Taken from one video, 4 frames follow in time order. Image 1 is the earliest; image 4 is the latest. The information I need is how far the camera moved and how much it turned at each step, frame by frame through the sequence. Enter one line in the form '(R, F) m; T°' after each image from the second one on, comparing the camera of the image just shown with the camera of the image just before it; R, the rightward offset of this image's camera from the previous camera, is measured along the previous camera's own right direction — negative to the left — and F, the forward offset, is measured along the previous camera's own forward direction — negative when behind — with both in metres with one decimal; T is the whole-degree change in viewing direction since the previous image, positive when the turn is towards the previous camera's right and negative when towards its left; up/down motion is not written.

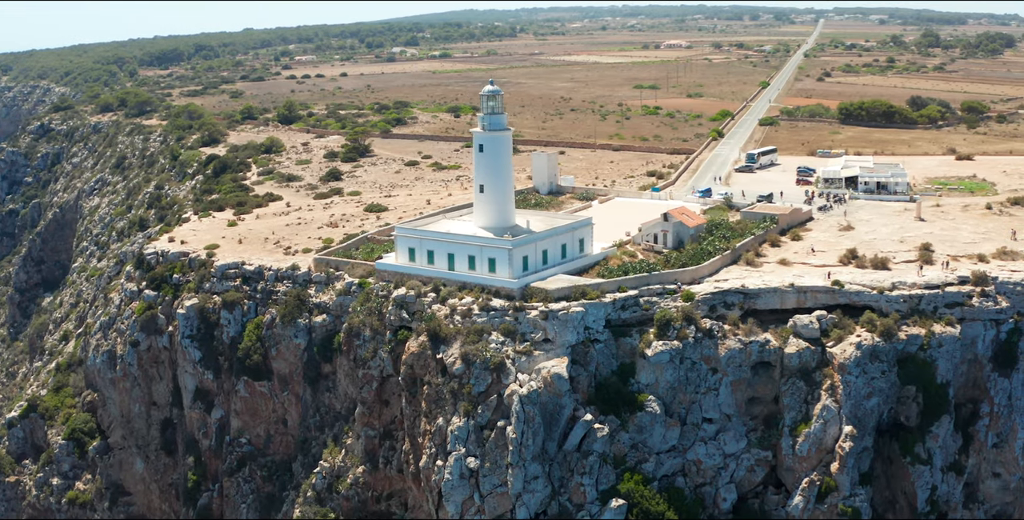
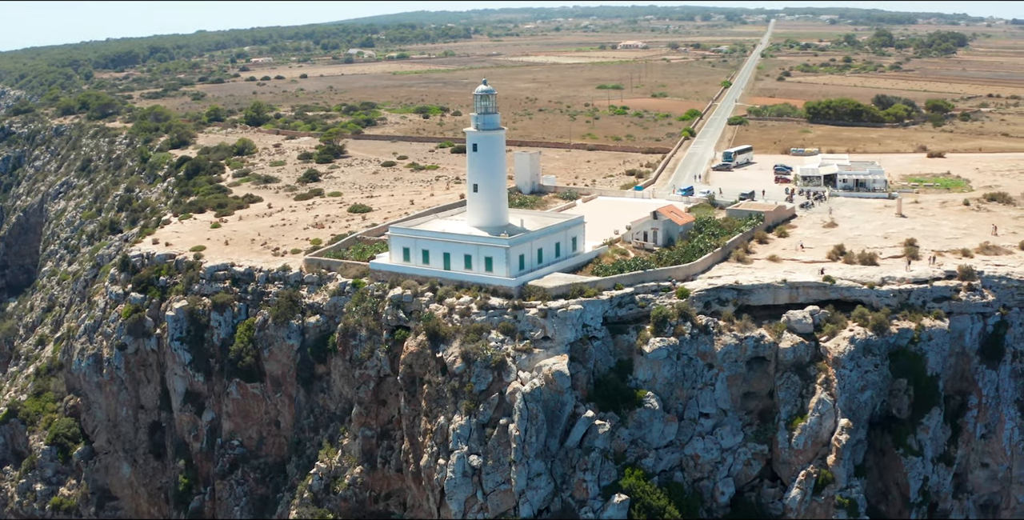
(-1.4, -0.2) m; +3°
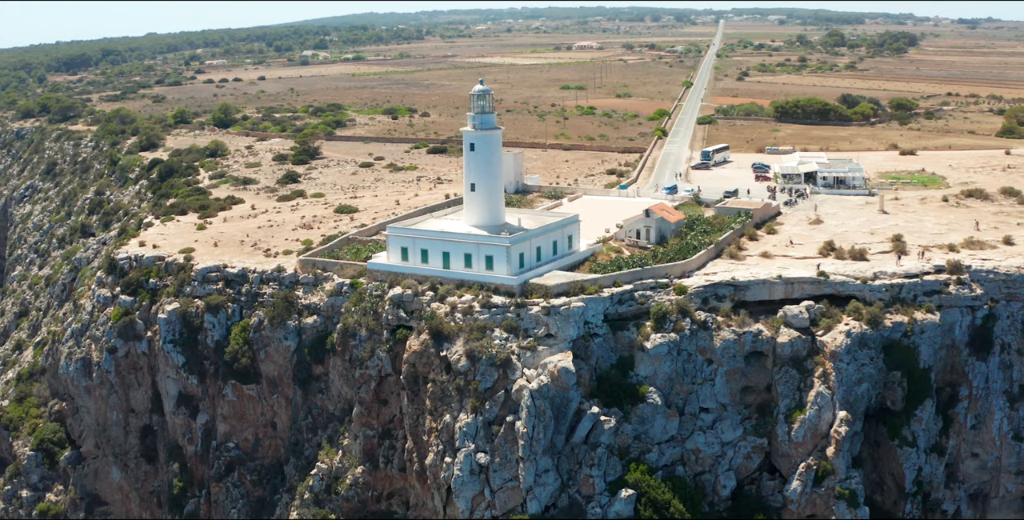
(-1.6, -0.2) m; +3°
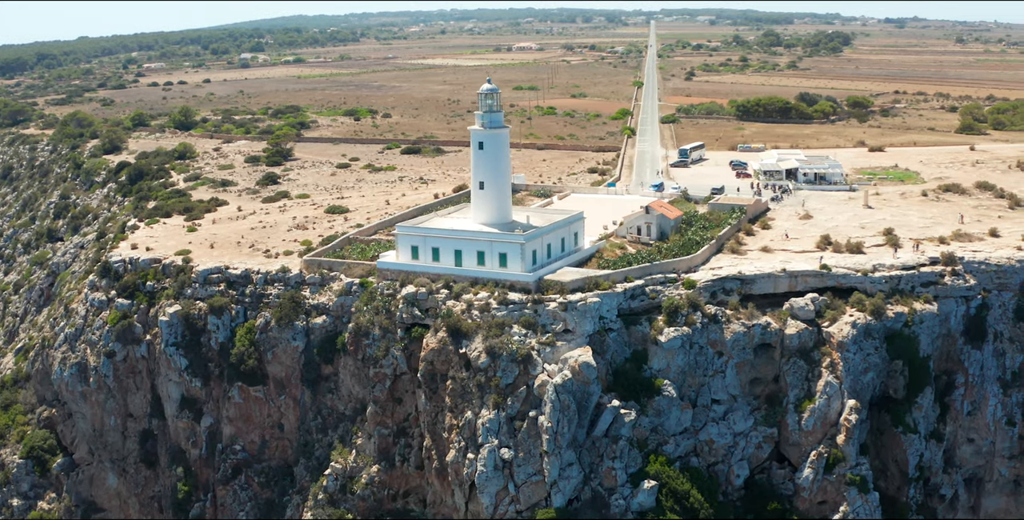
(-2.7, -0.2) m; +4°
